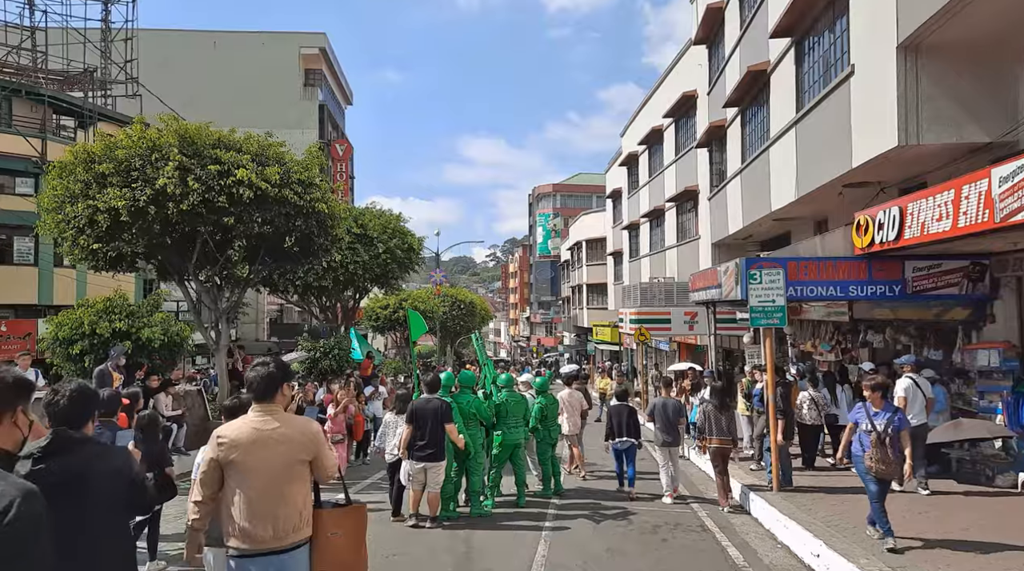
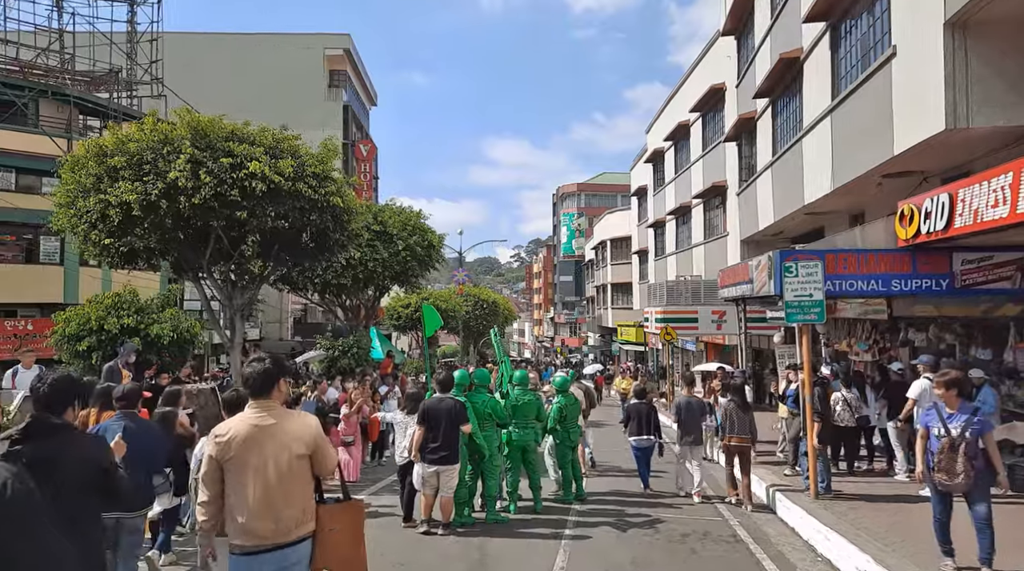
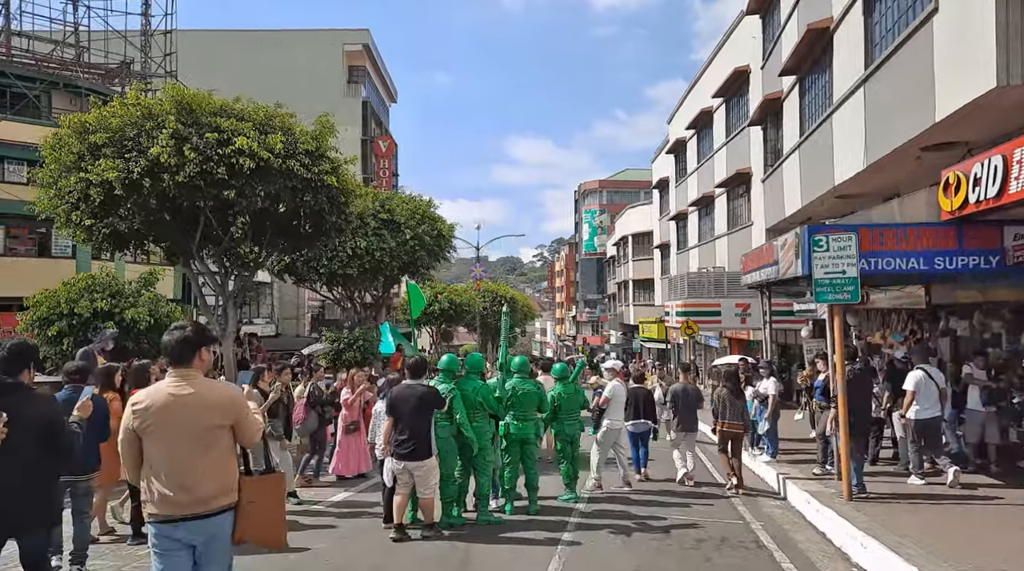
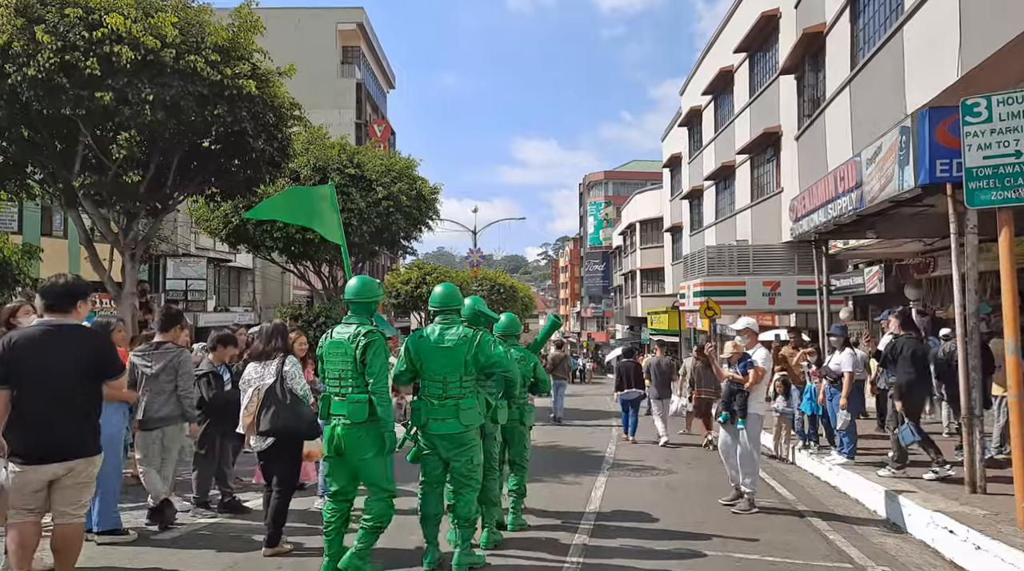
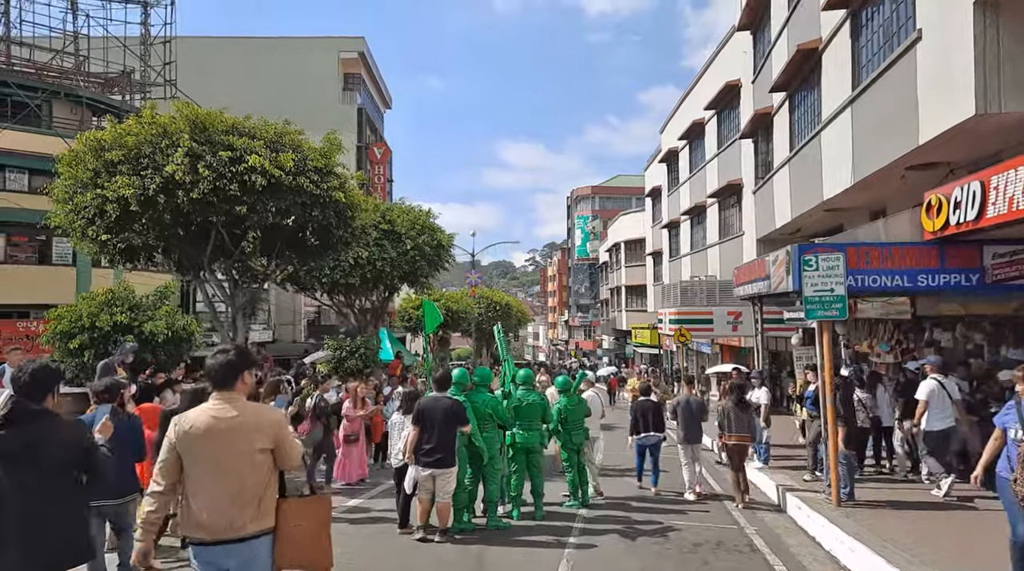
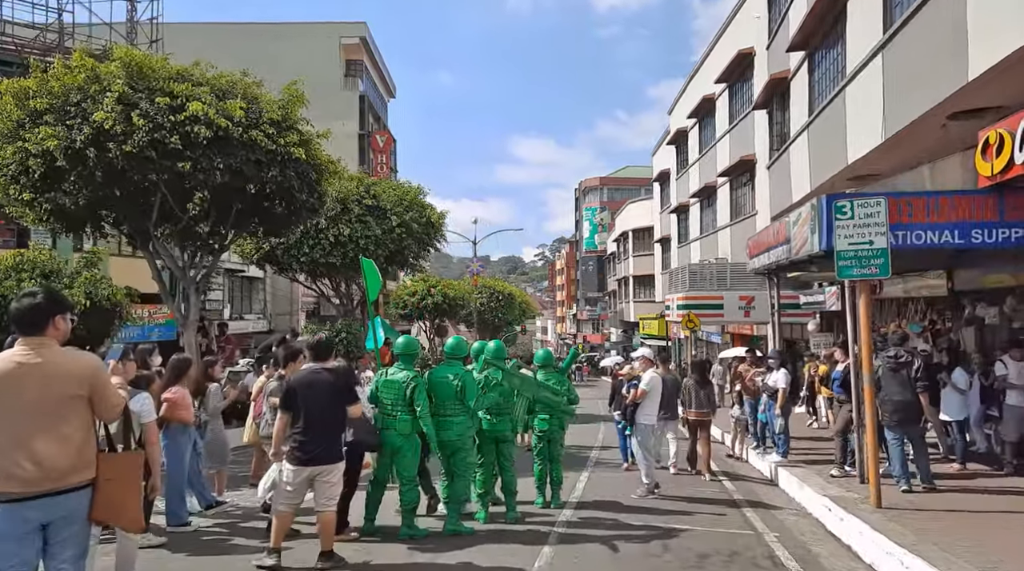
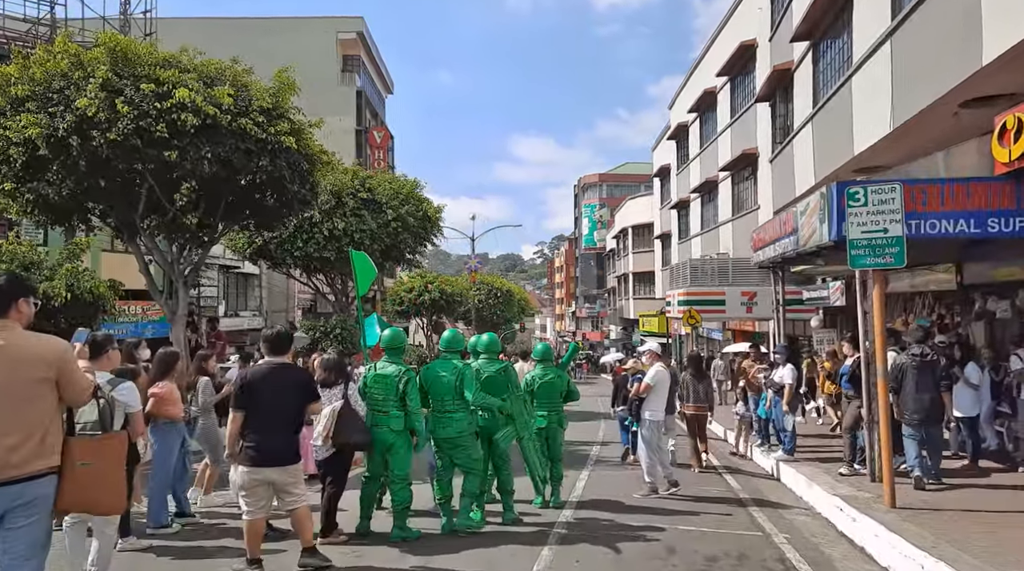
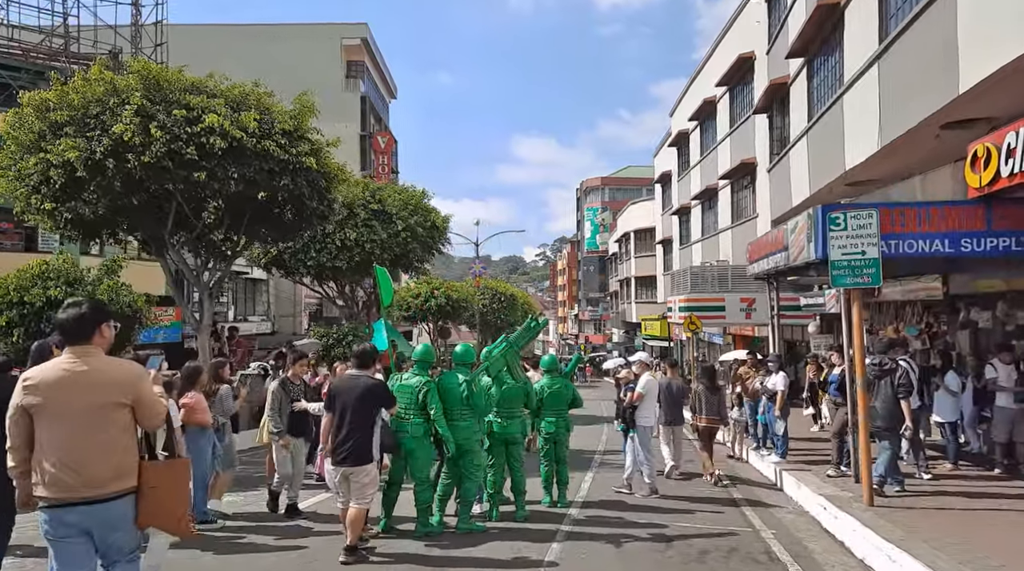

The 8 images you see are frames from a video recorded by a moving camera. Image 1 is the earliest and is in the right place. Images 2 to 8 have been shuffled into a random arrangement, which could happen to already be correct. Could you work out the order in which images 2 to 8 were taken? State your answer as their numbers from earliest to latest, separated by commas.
2, 5, 3, 8, 6, 7, 4
